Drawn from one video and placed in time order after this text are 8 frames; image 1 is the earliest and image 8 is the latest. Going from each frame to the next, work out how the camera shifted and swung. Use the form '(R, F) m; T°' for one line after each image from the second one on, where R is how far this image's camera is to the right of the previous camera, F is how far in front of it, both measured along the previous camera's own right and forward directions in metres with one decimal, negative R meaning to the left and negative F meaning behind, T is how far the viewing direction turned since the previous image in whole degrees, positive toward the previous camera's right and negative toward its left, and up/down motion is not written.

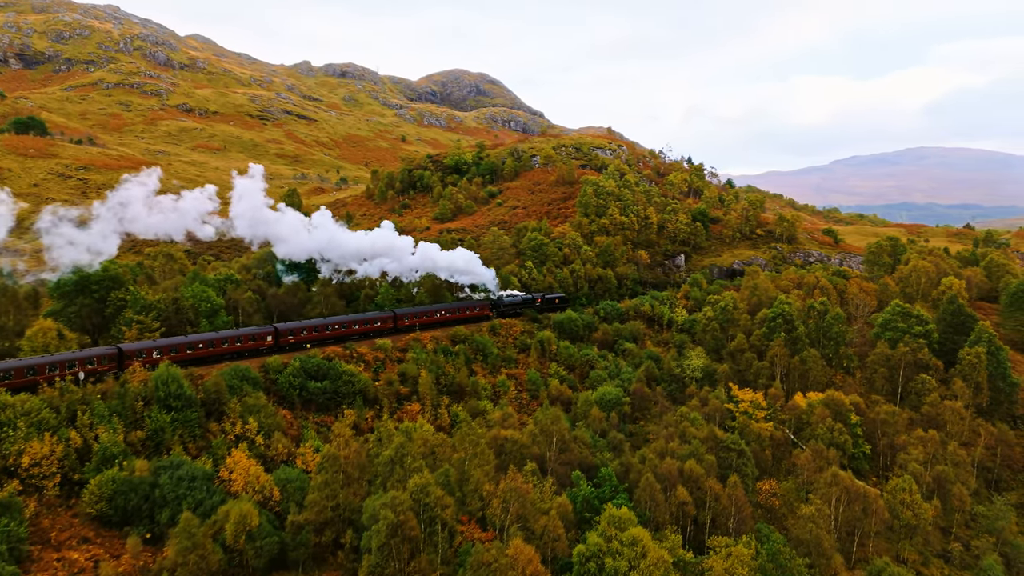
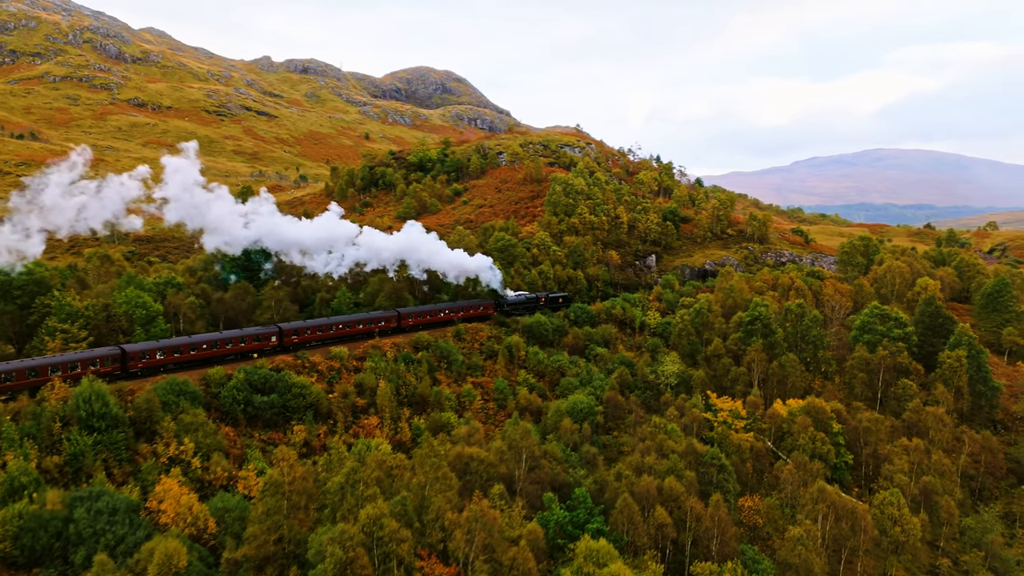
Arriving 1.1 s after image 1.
(+0.3, +4.0) m; +4°
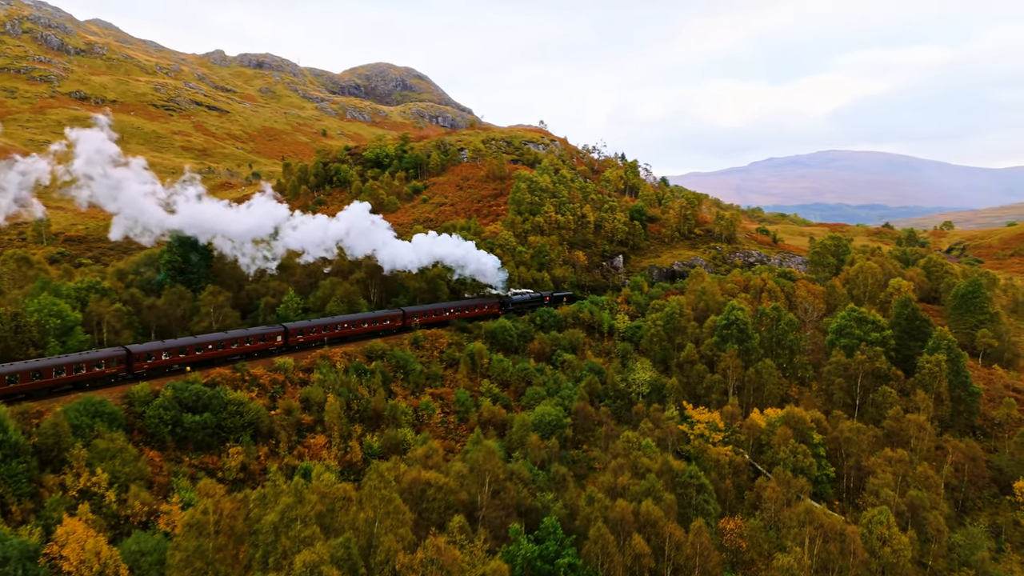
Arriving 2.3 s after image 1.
(+0.4, +4.3) m; +4°
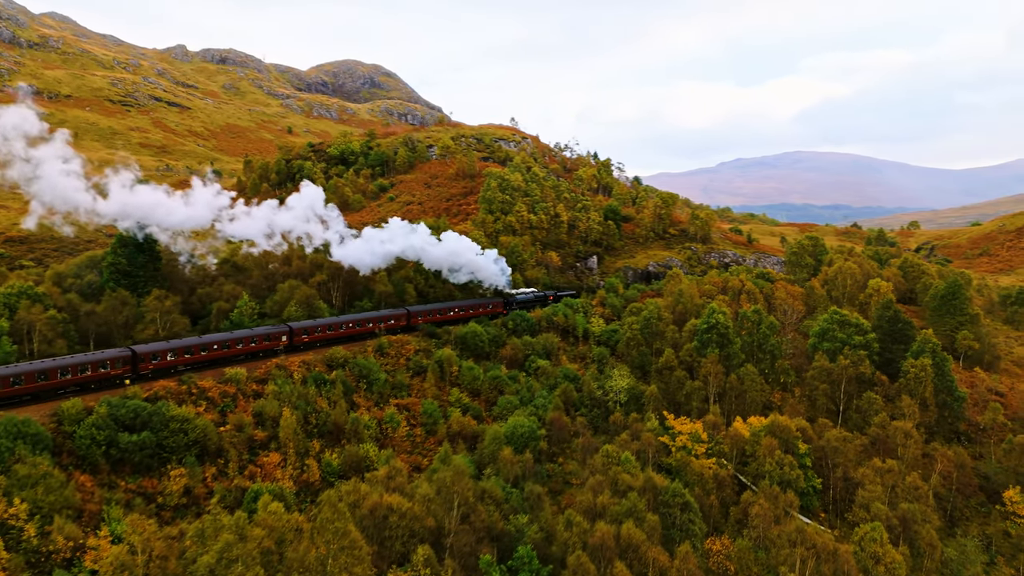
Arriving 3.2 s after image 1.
(+0.2, +3.2) m; +3°
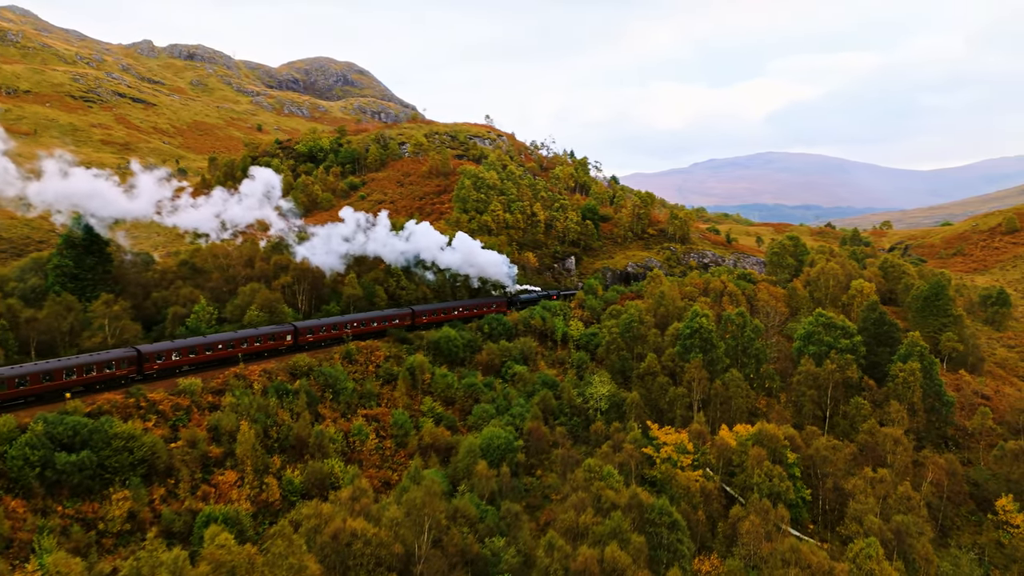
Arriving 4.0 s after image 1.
(+0.2, +2.7) m; +3°
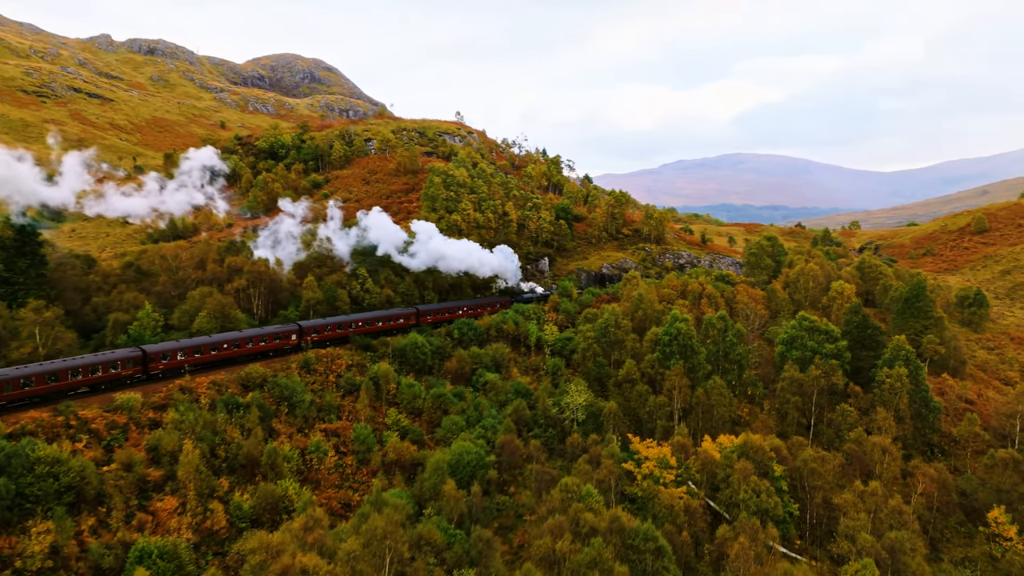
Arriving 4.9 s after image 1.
(+0.2, +3.1) m; +3°
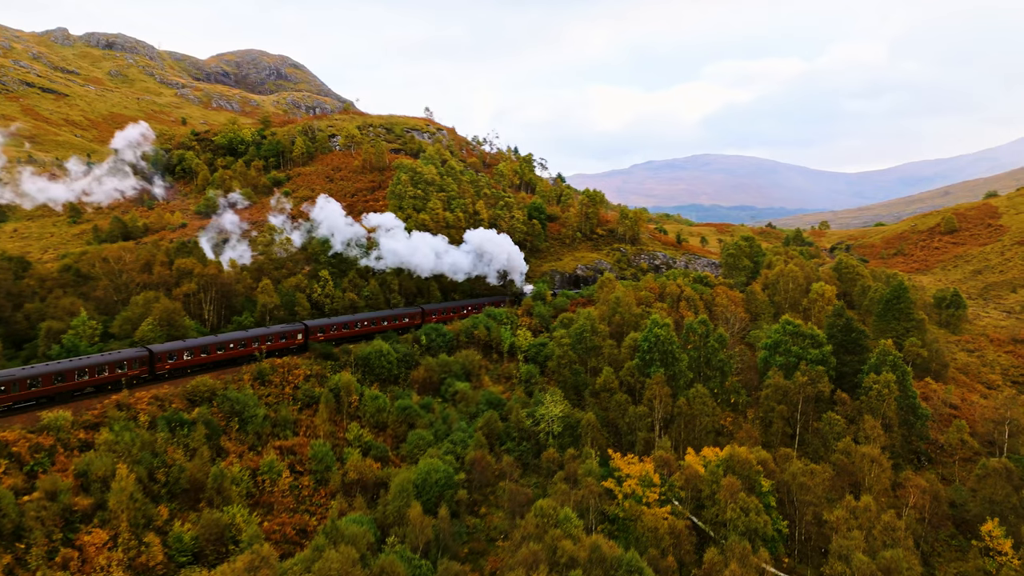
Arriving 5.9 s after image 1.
(+0.2, +3.0) m; +3°
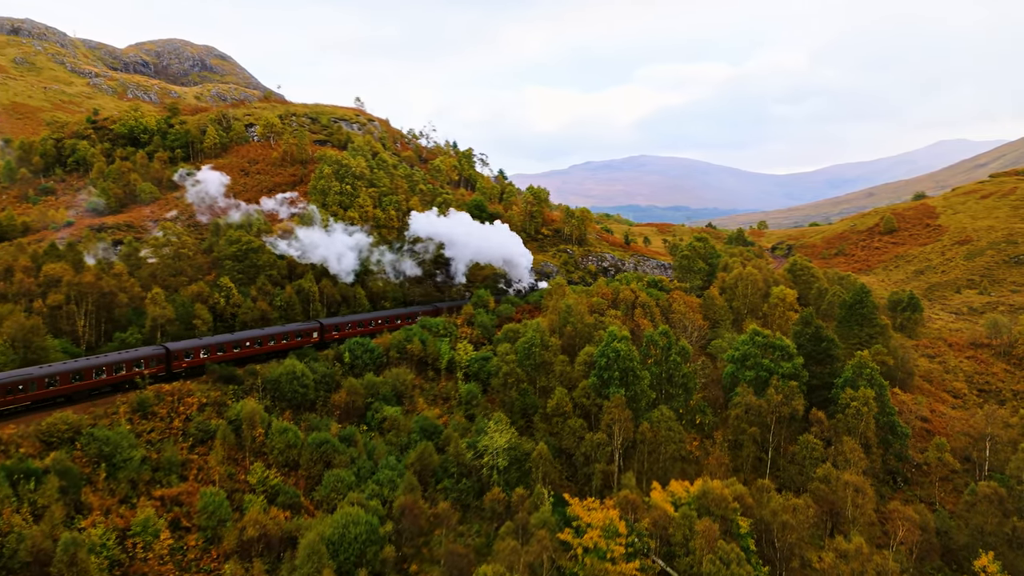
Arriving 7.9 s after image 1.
(+0.6, +6.1) m; +7°
